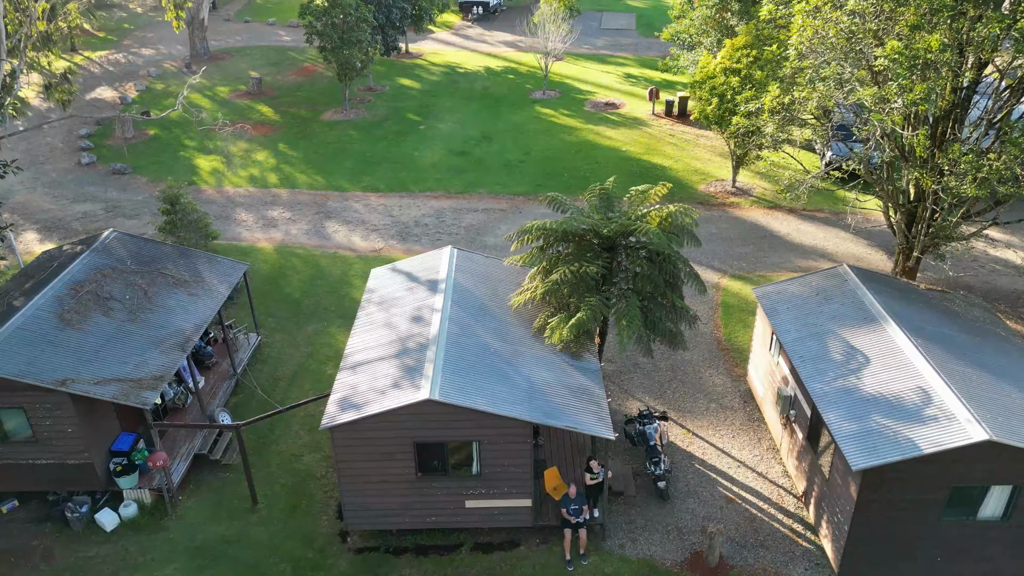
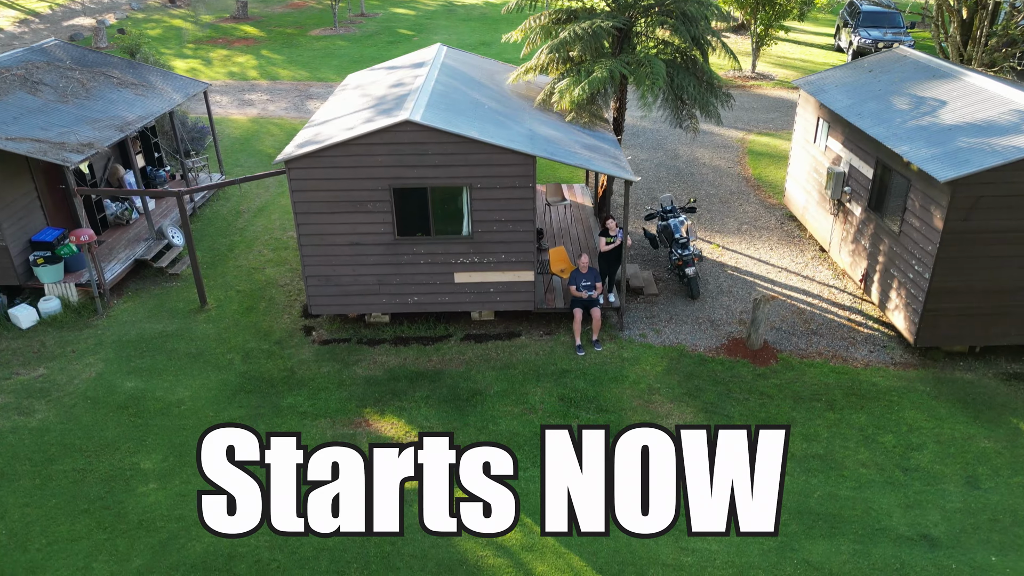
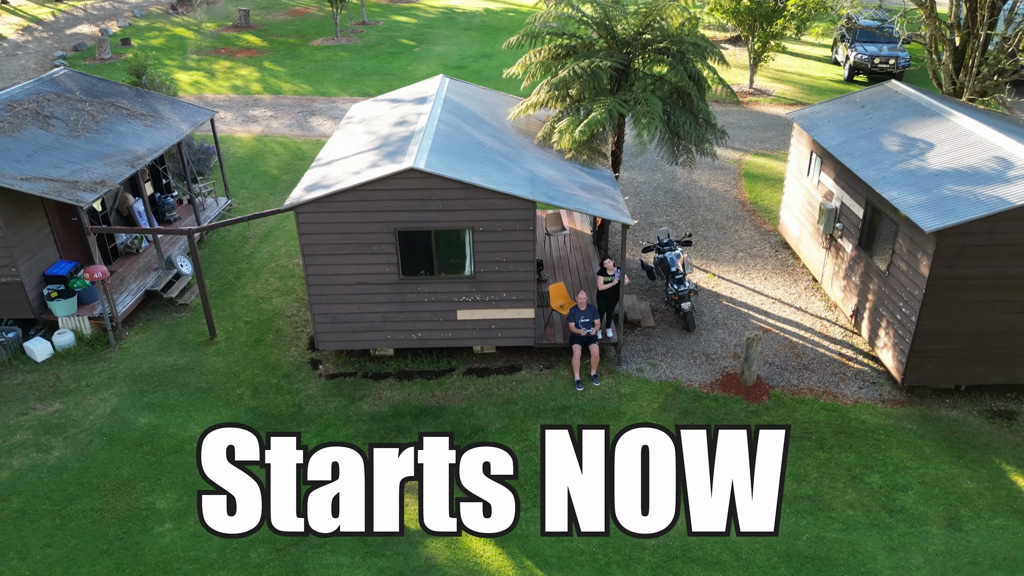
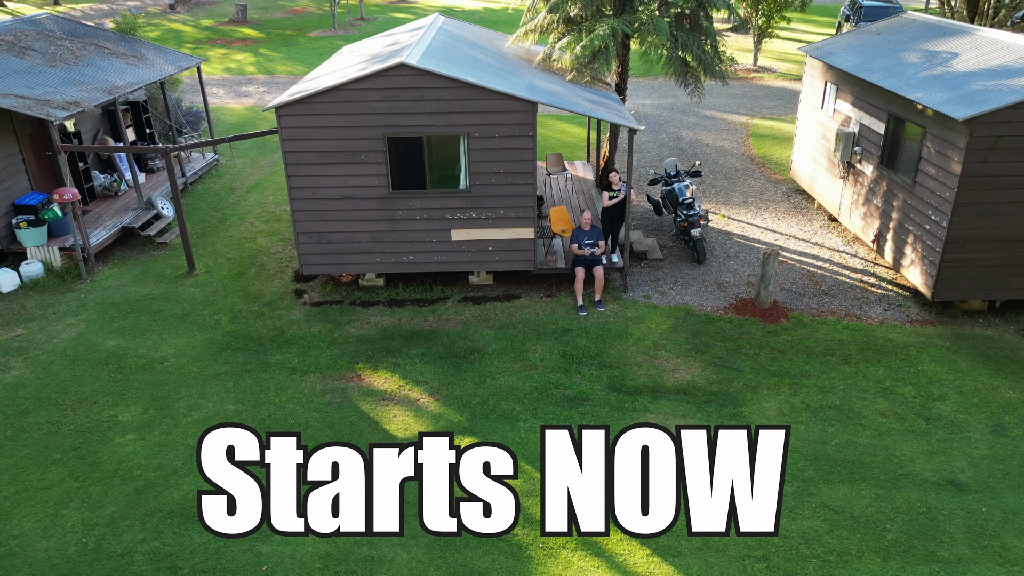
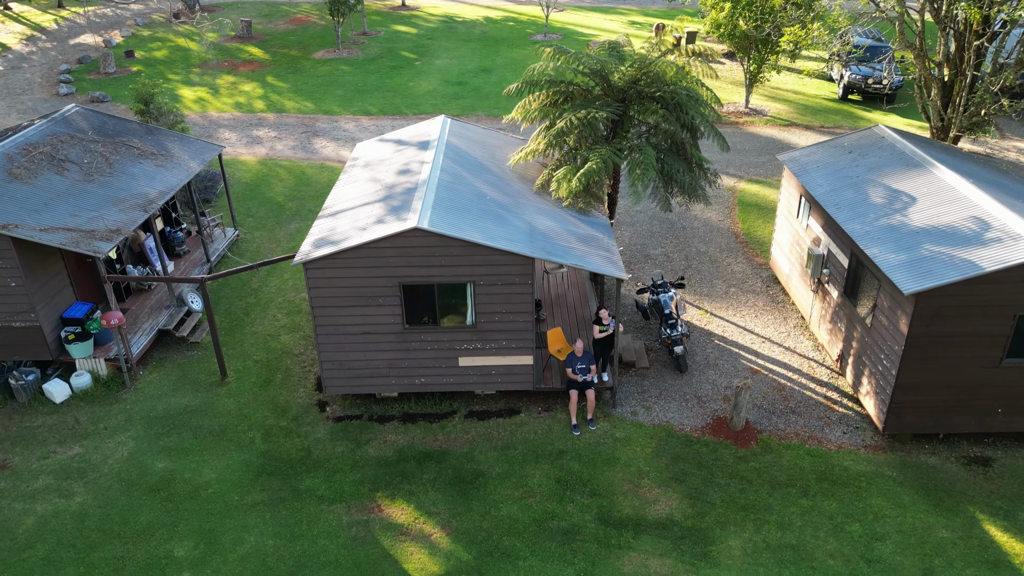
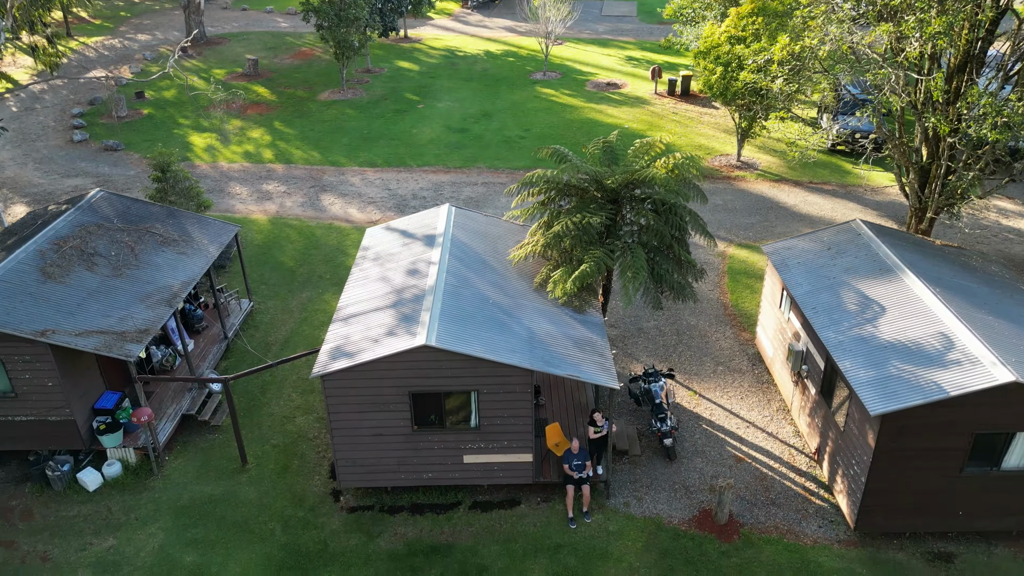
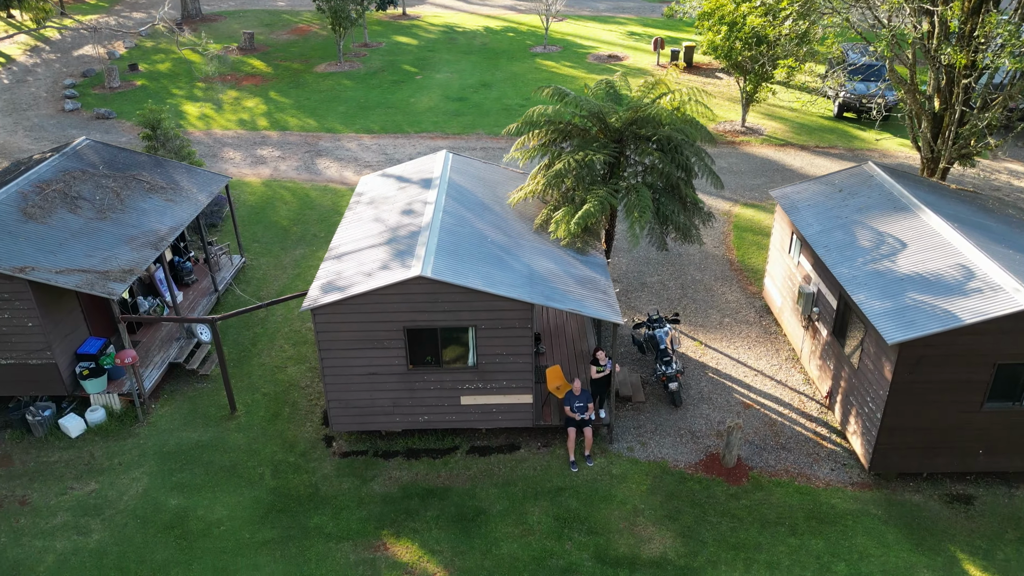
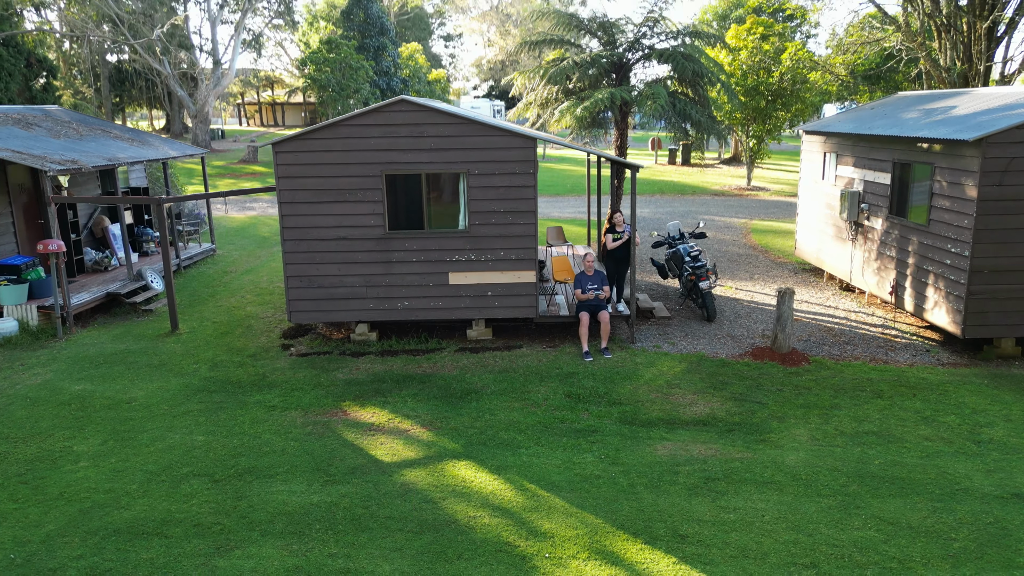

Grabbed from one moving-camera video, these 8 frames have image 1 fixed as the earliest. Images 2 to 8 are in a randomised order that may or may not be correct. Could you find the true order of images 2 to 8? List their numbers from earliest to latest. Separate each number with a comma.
6, 7, 5, 3, 2, 4, 8
